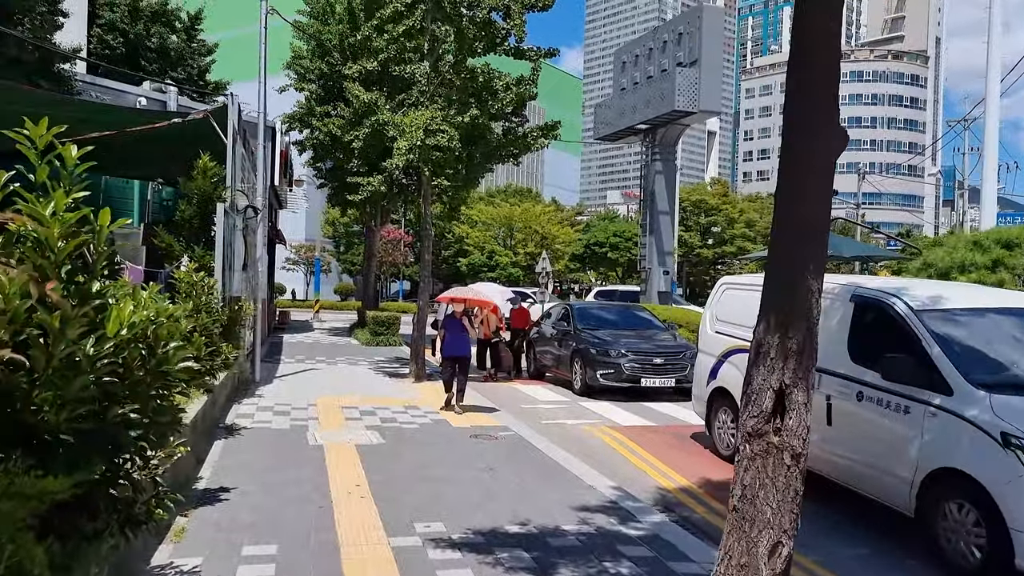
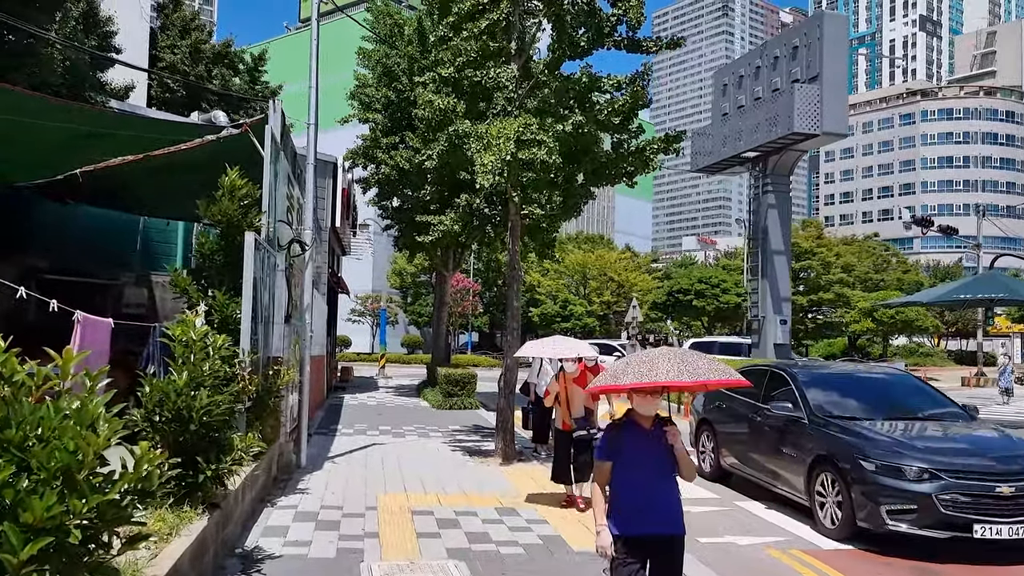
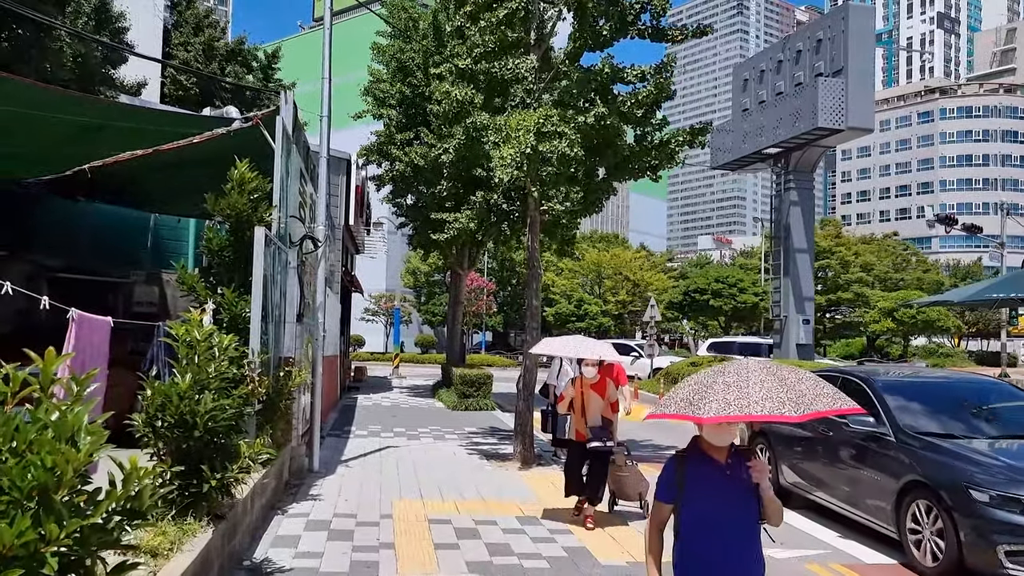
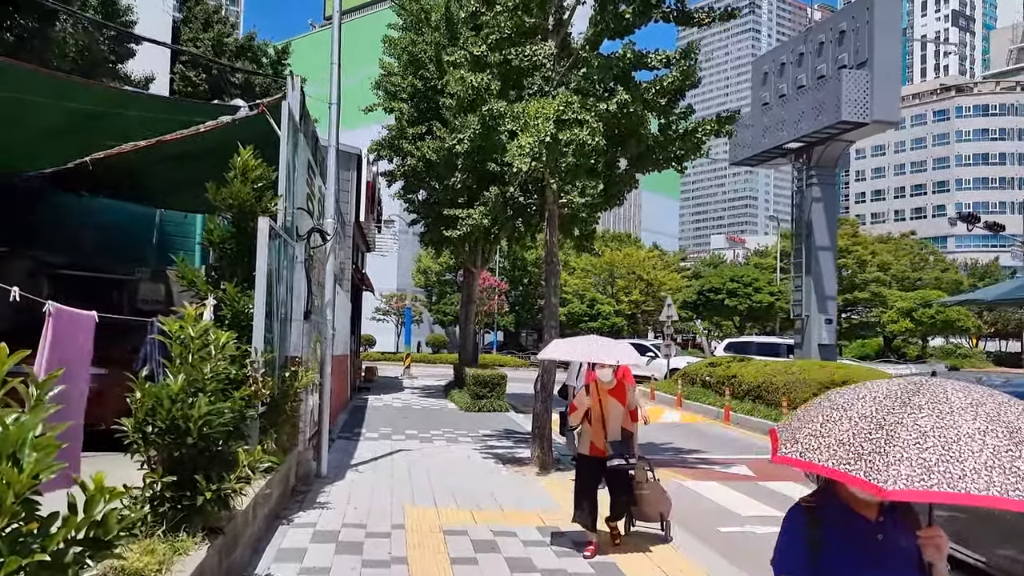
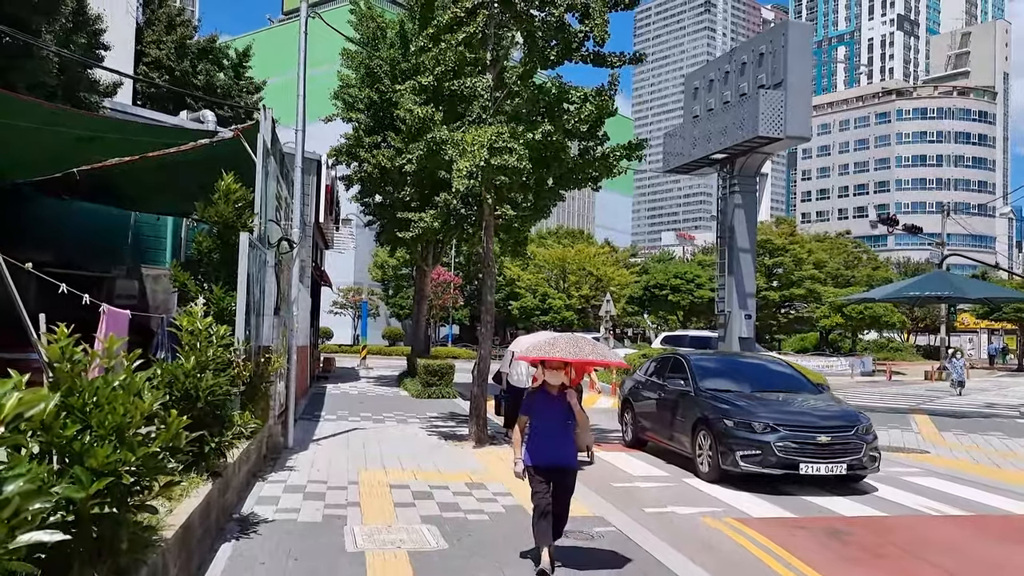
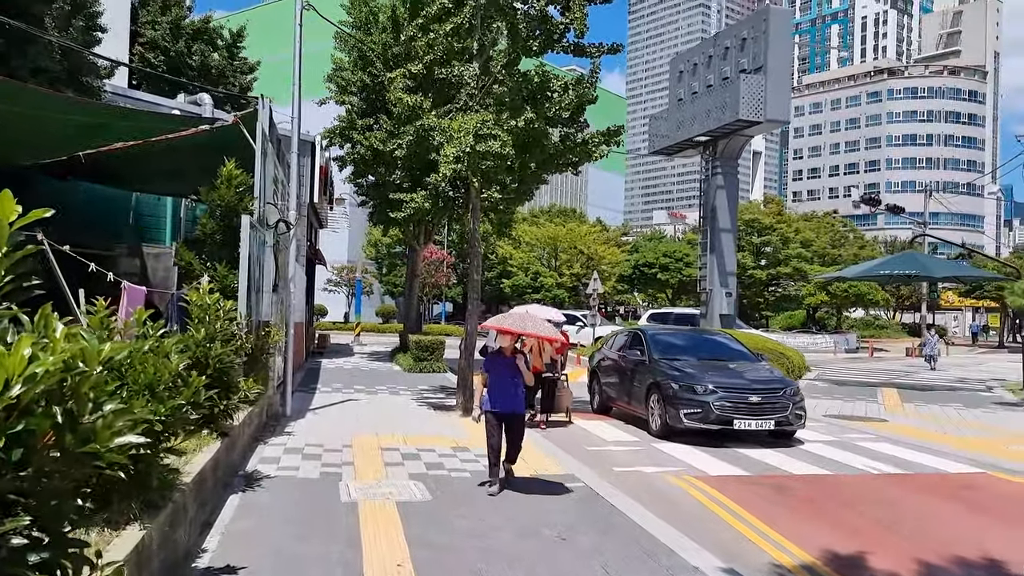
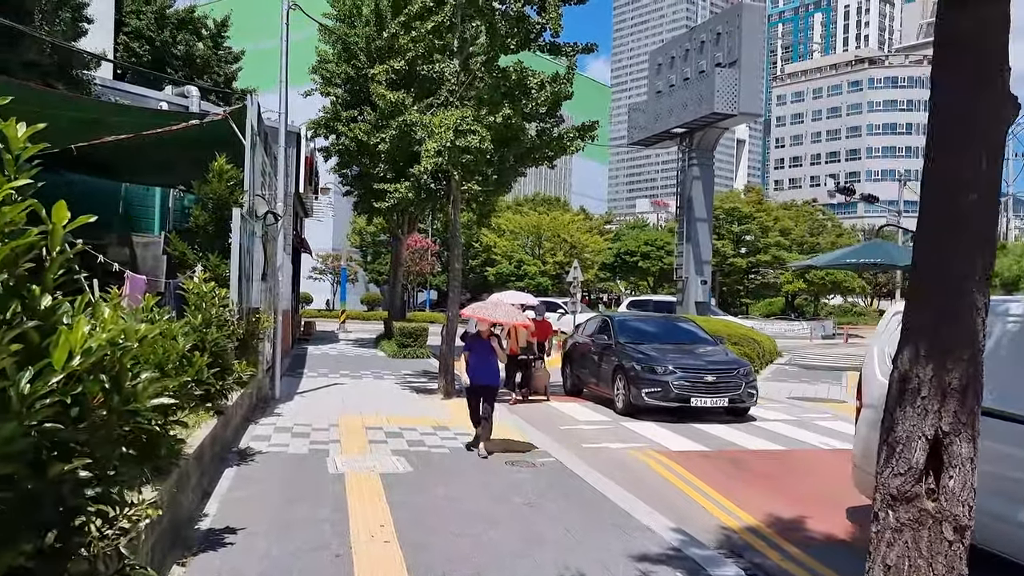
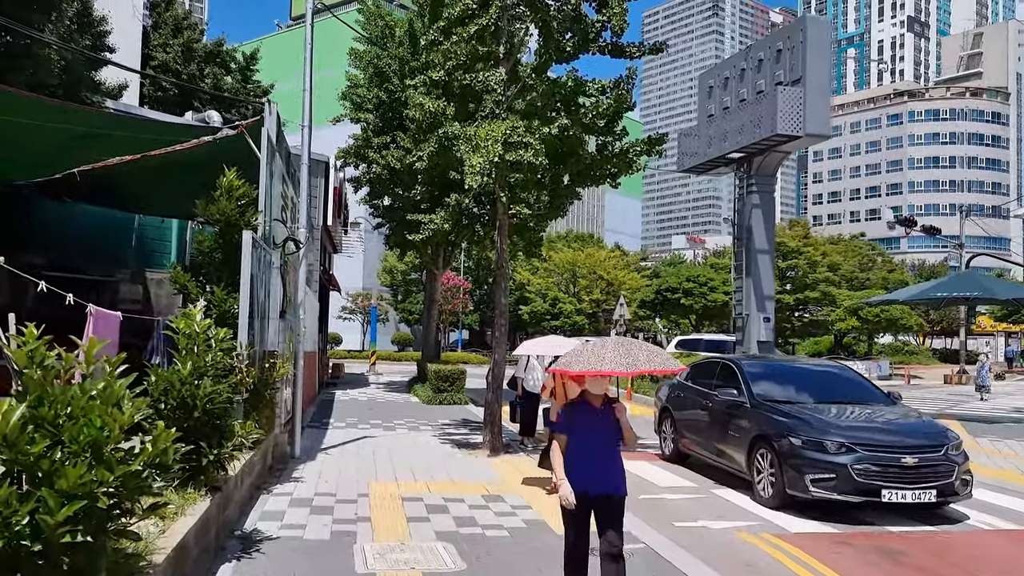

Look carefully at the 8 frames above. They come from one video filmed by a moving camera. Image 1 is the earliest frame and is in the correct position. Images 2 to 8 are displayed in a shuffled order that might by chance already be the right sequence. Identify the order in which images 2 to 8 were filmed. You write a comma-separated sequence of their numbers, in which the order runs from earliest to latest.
7, 6, 5, 8, 2, 3, 4
